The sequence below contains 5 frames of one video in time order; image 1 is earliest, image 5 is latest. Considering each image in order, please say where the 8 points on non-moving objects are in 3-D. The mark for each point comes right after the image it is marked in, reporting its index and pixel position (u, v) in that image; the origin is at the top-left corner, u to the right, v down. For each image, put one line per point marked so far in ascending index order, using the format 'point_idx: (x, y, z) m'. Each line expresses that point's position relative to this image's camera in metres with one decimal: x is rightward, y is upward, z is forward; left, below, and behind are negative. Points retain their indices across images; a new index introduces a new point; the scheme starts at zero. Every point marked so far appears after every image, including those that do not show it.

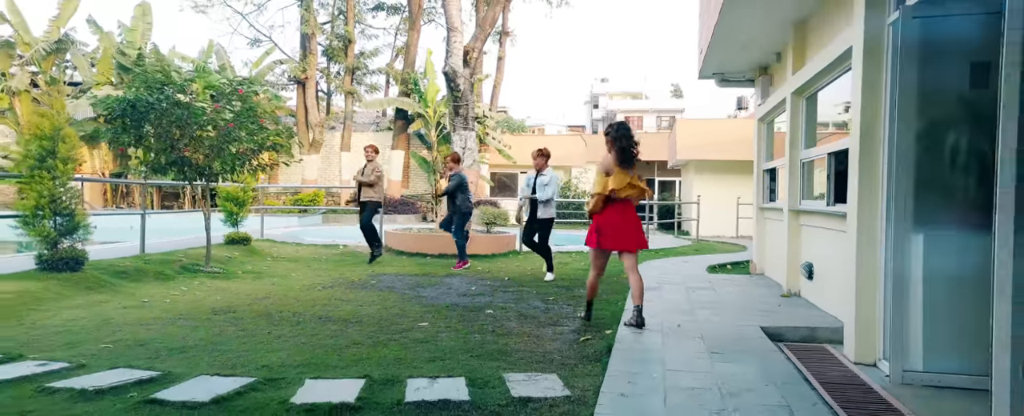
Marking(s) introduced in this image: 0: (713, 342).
0: (+1.4, -0.9, +4.2) m
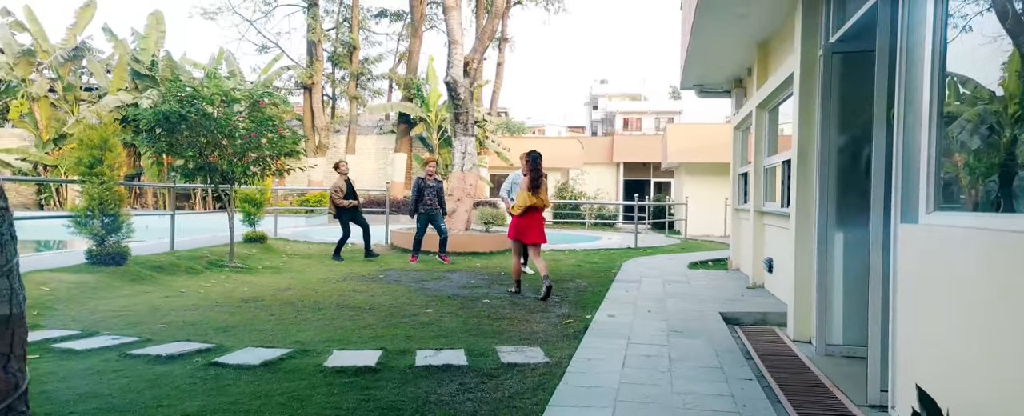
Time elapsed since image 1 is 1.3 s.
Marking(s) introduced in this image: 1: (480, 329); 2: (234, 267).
0: (+1.3, -0.9, +5.0) m
1: (-0.3, -1.0, +4.9) m
2: (-3.6, -0.8, +7.9) m
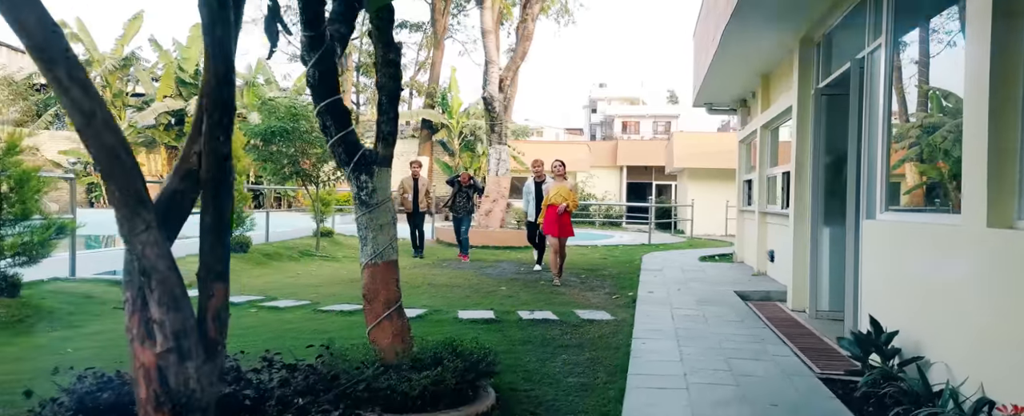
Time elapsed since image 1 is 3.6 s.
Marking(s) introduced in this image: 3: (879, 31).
0: (+2.0, -0.9, +6.5) m
1: (+0.4, -1.0, +6.5) m
2: (-2.9, -0.7, +9.4) m
3: (+2.5, +1.2, +4.2) m
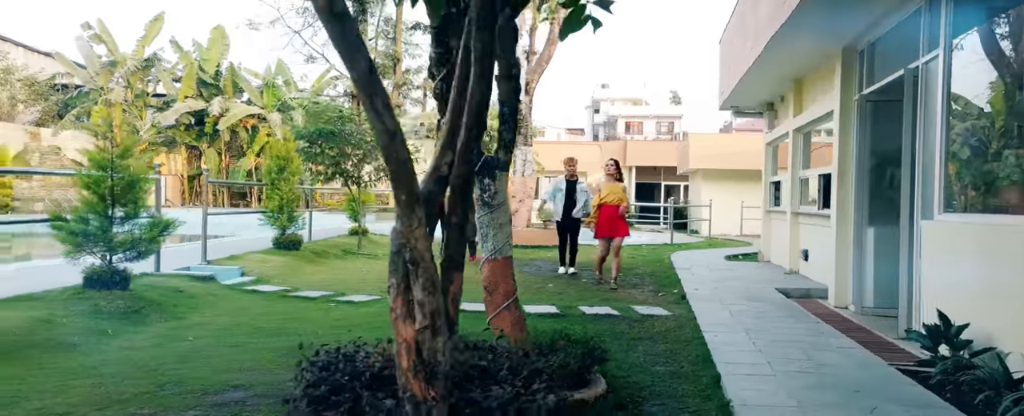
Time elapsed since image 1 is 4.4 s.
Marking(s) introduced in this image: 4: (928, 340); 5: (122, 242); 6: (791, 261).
0: (+2.6, -1.0, +6.8) m
1: (+1.0, -1.0, +6.8) m
2: (-2.4, -0.7, +9.7) m
3: (+3.1, +1.2, +4.5) m
4: (+2.5, -0.8, +3.7) m
5: (-2.9, -0.3, +4.6) m
6: (+4.0, -0.8, +8.8) m
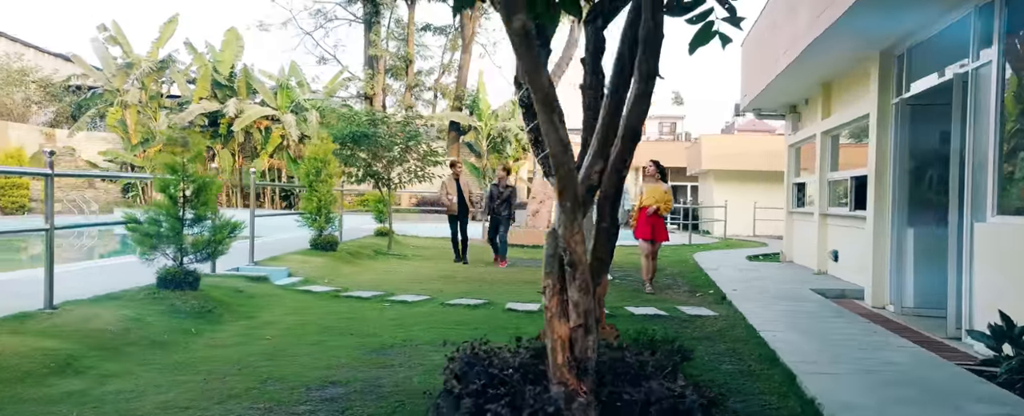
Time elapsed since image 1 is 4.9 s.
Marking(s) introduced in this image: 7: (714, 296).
0: (+3.0, -1.0, +6.9) m
1: (+1.5, -1.0, +6.9) m
2: (-1.9, -0.8, +9.8) m
3: (+3.6, +1.2, +4.6) m
4: (+3.0, -0.8, +3.9) m
5: (-2.4, -0.3, +4.7) m
6: (+4.4, -0.8, +8.9) m
7: (+2.3, -1.0, +6.9) m
